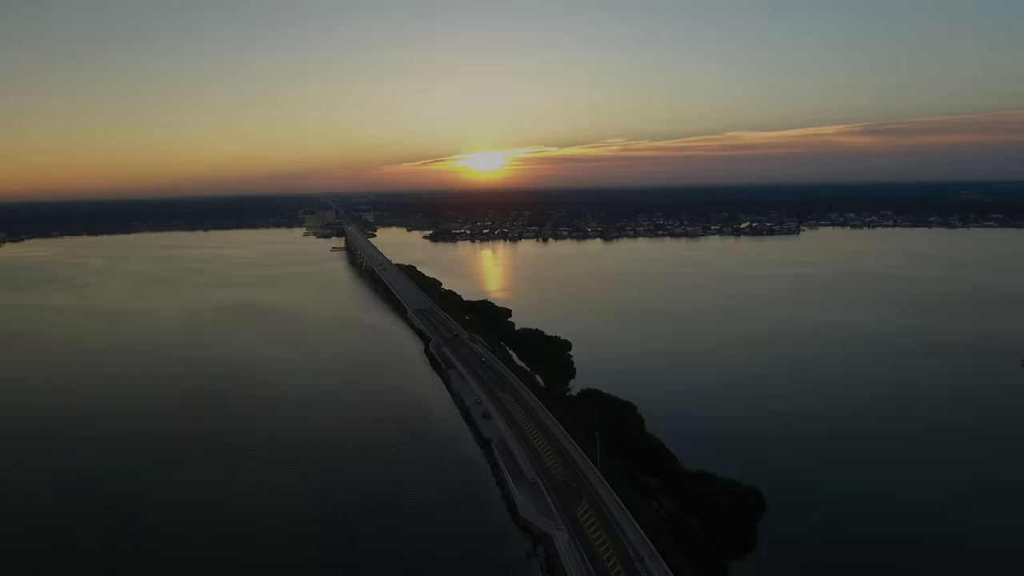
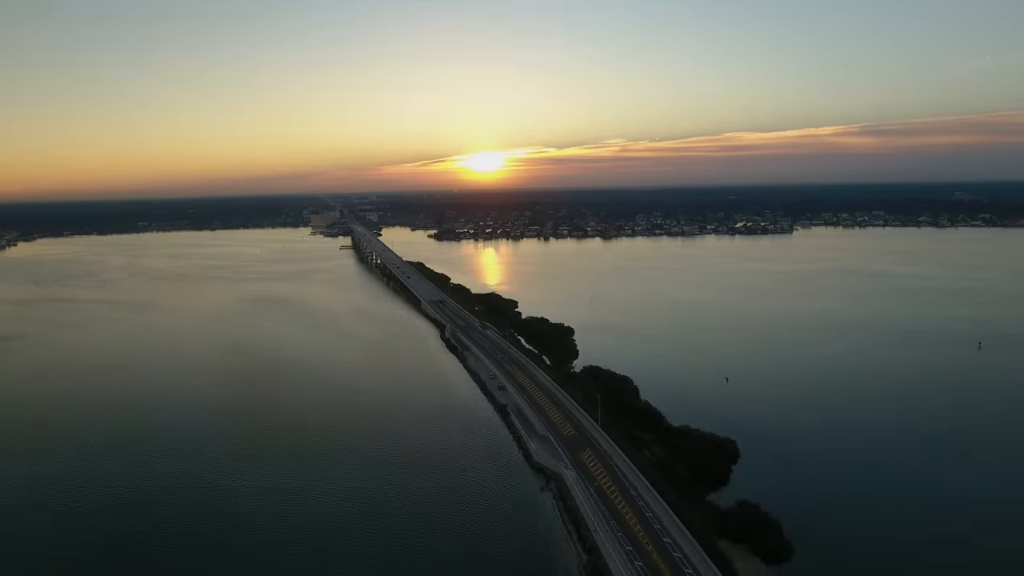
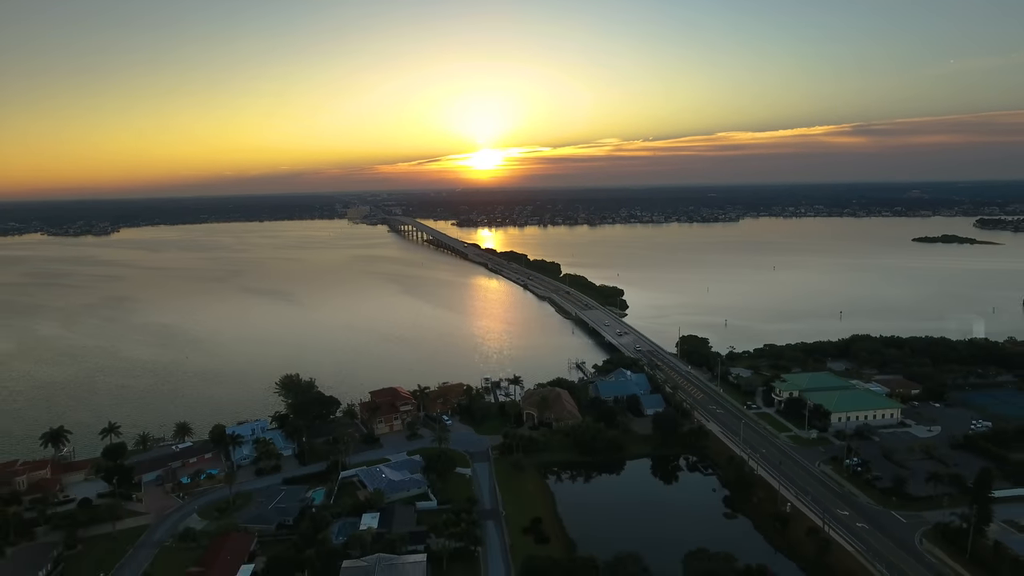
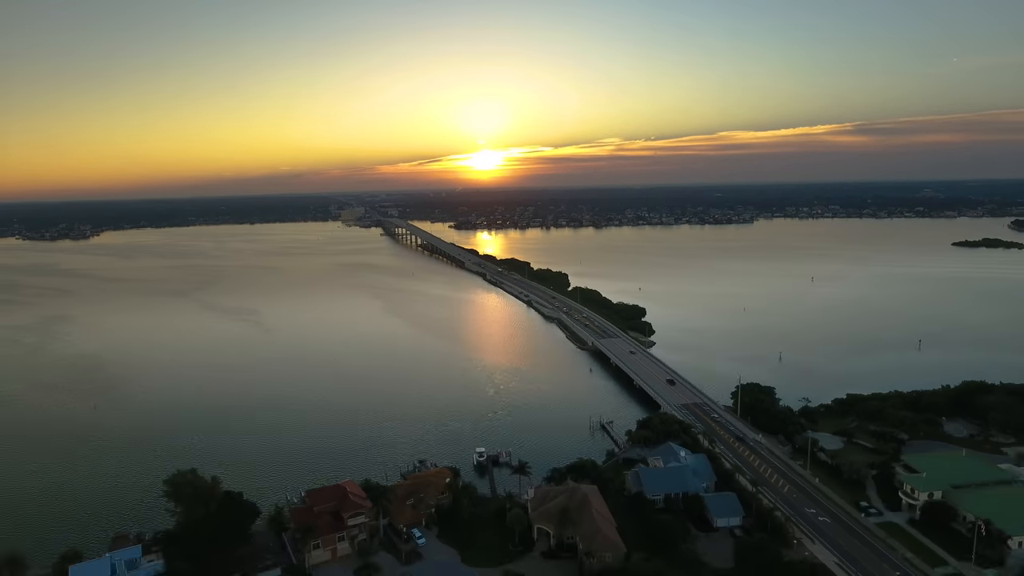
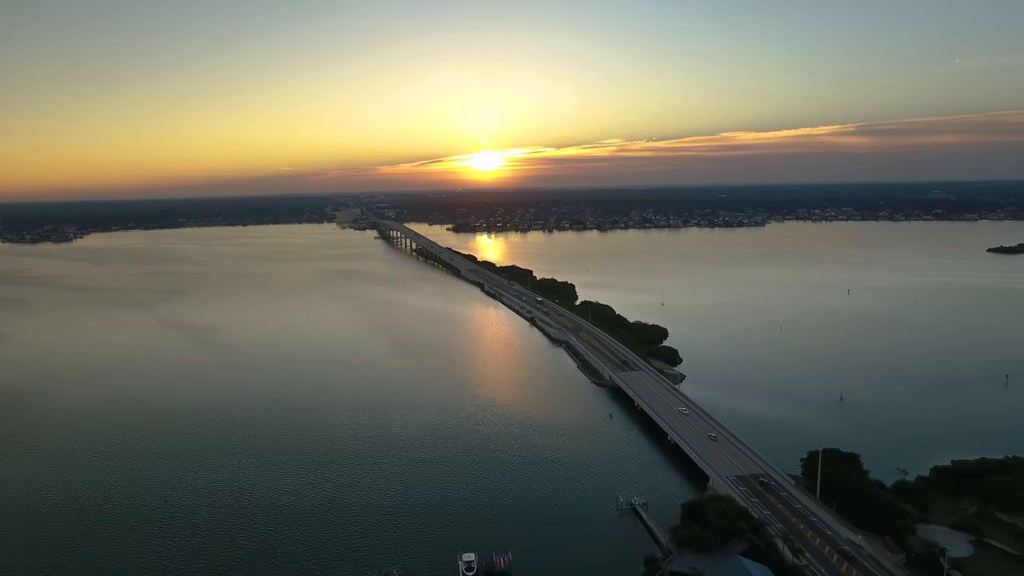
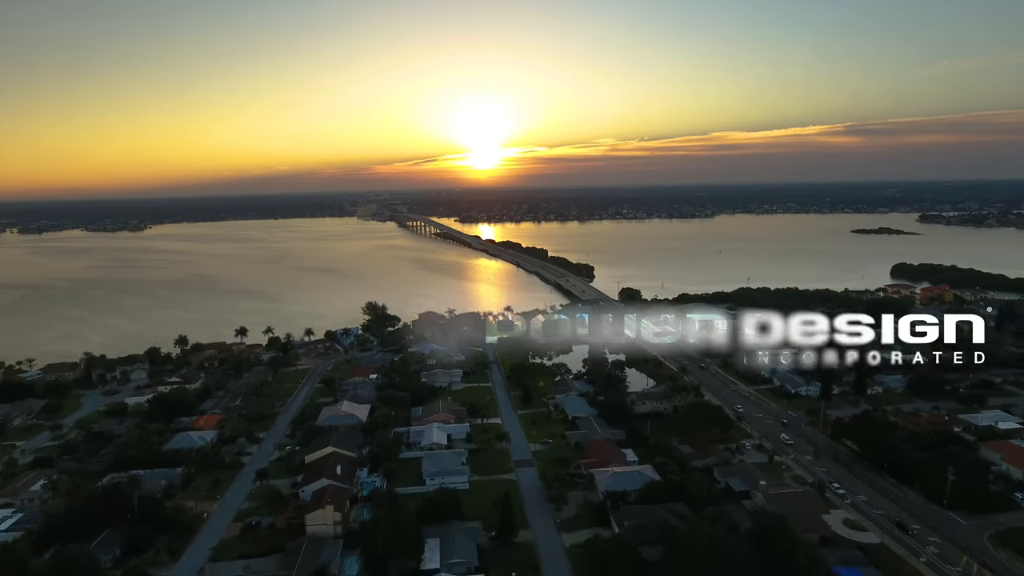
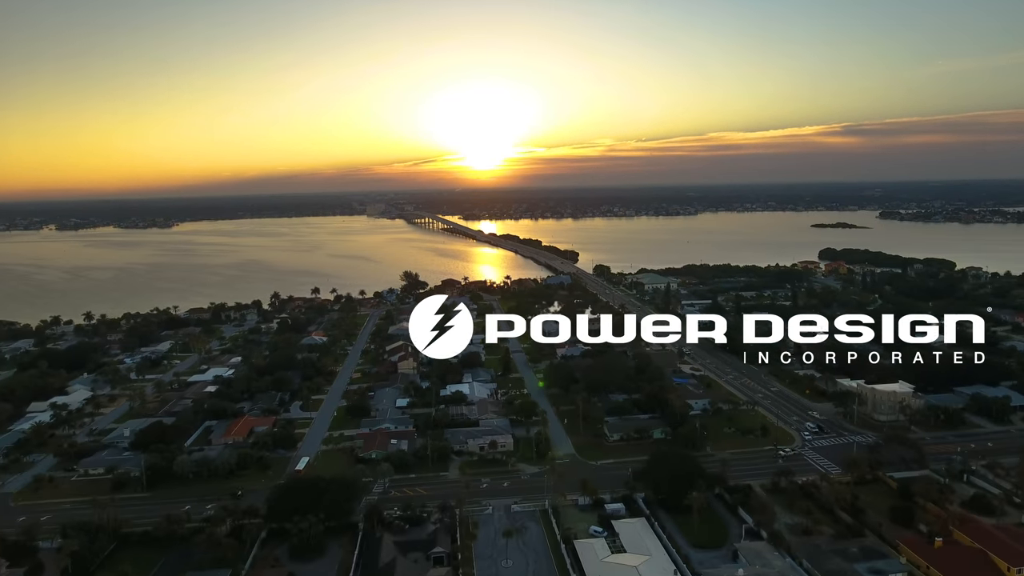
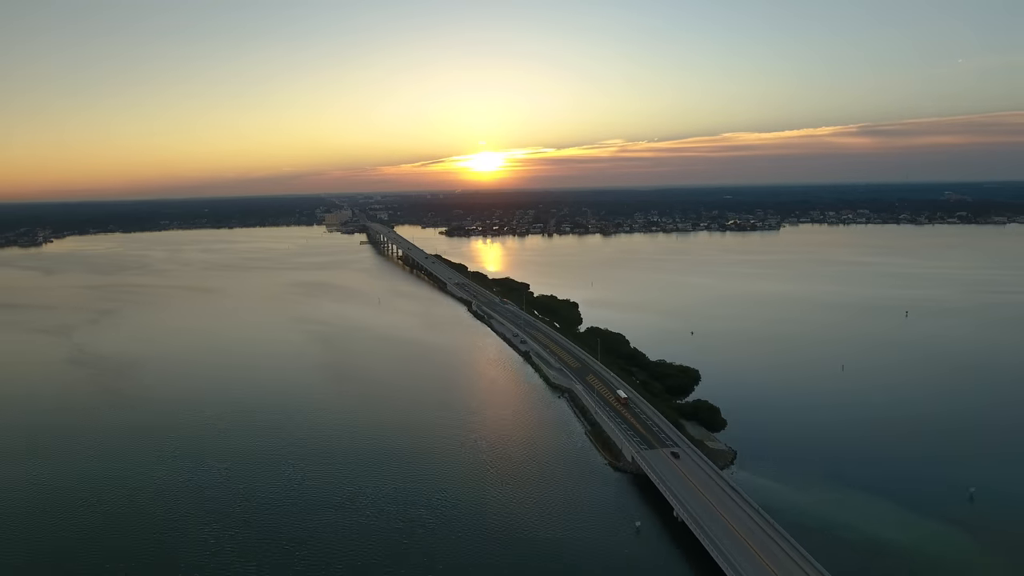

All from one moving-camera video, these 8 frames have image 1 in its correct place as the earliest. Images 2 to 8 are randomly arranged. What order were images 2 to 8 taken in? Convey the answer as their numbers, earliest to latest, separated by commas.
2, 8, 5, 4, 3, 6, 7
